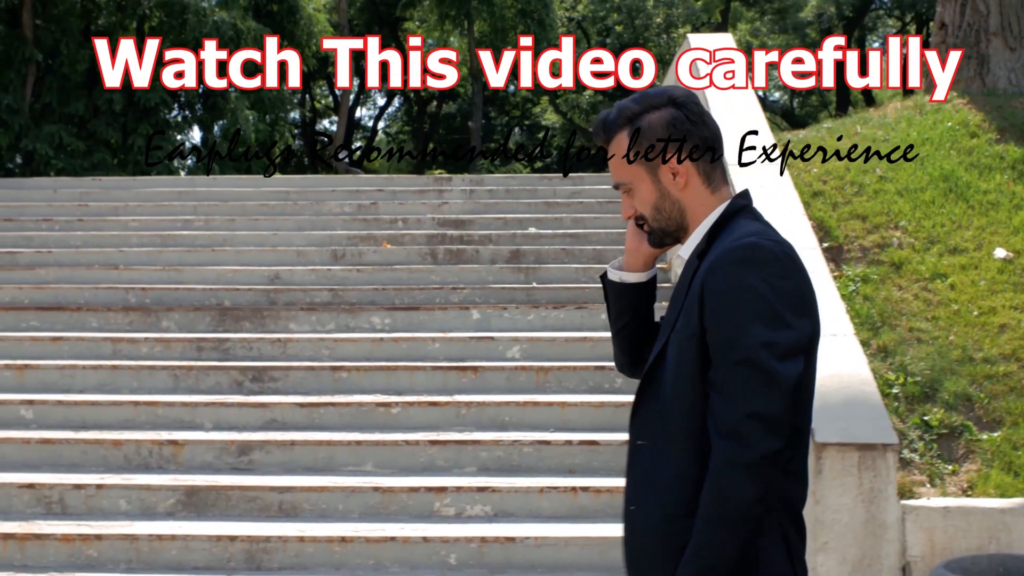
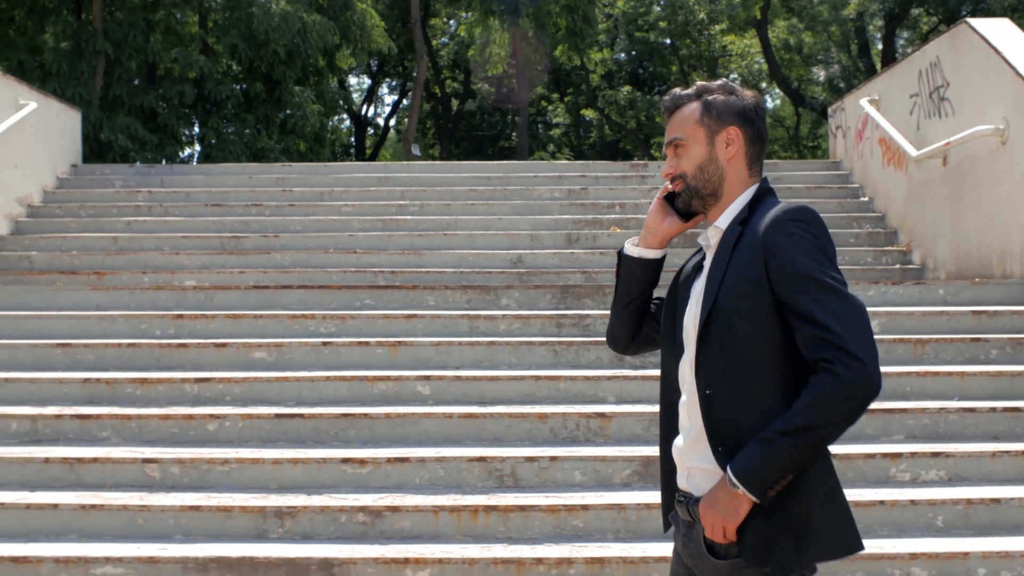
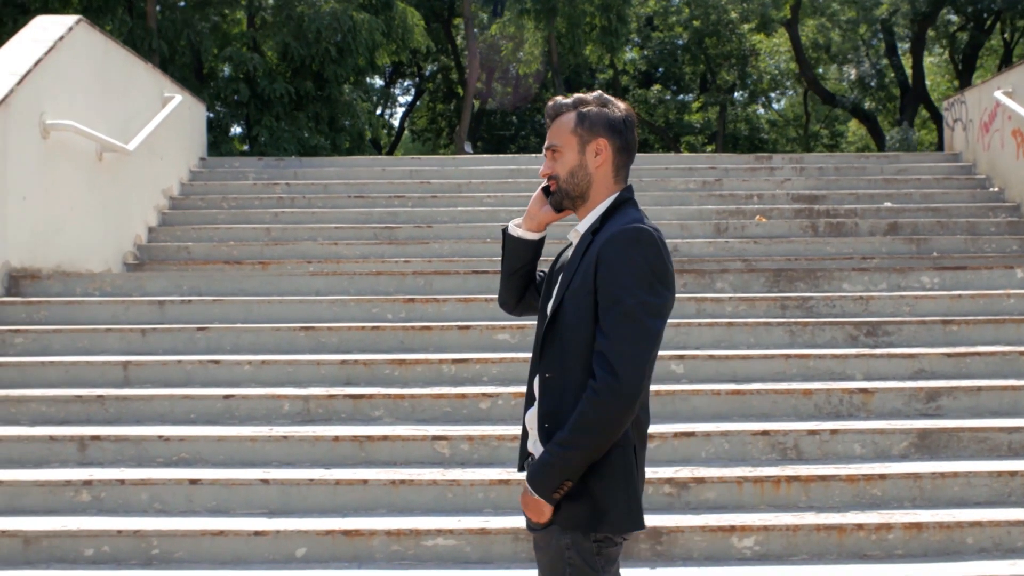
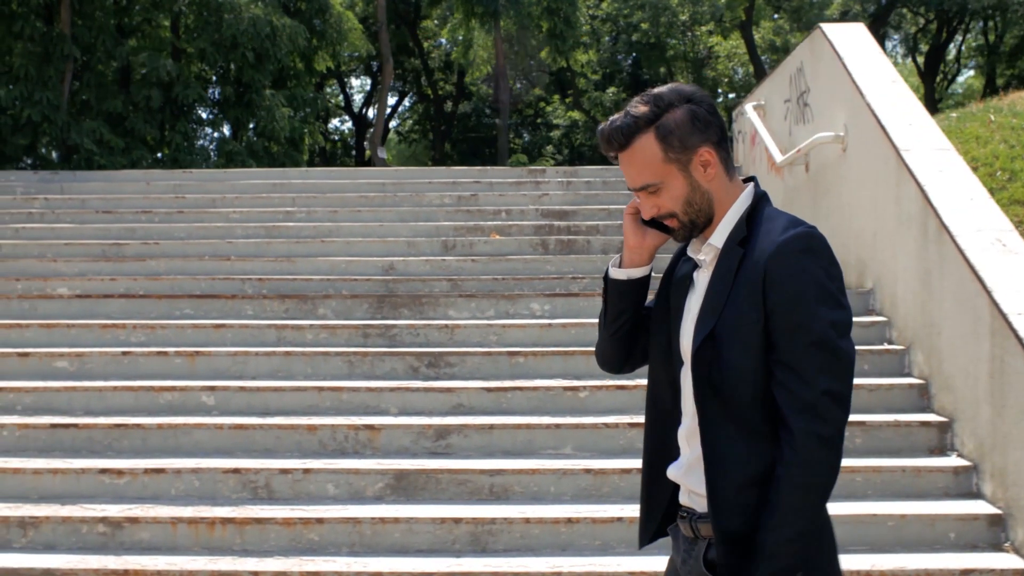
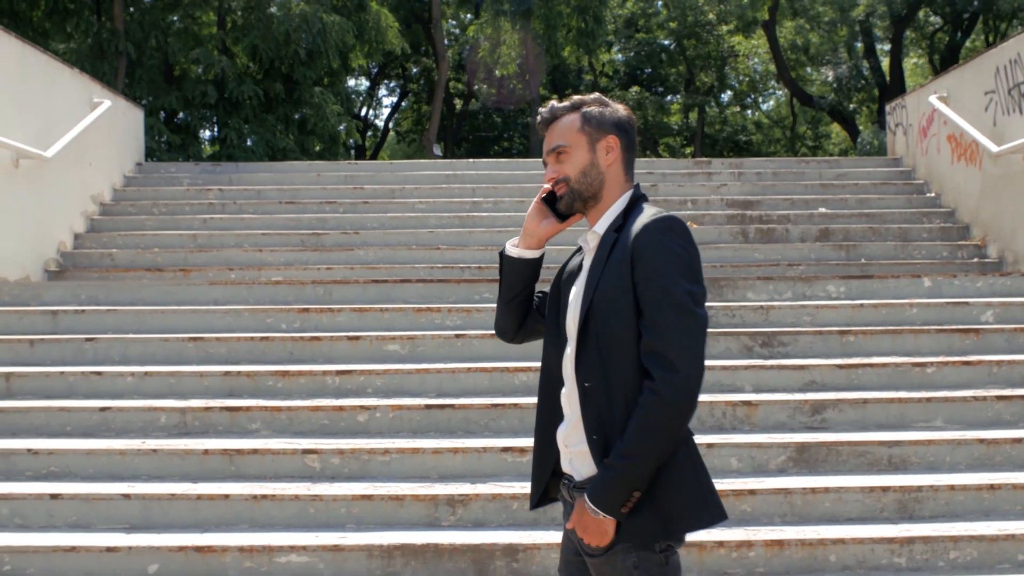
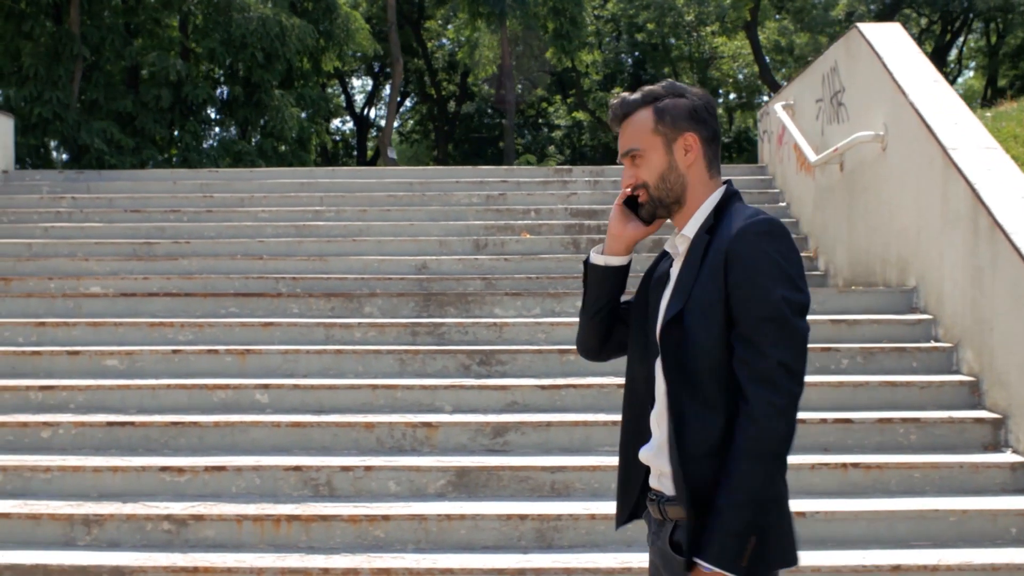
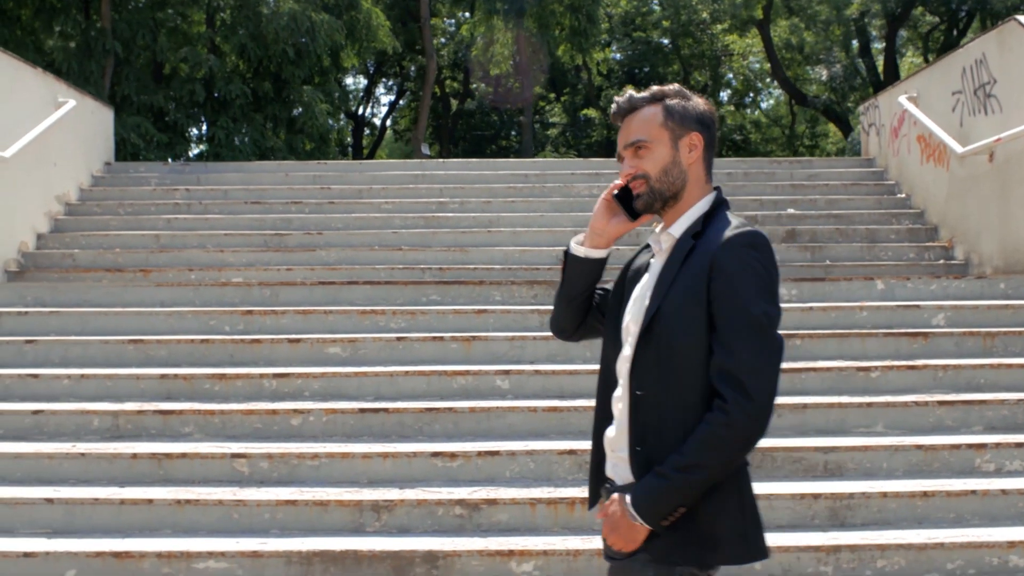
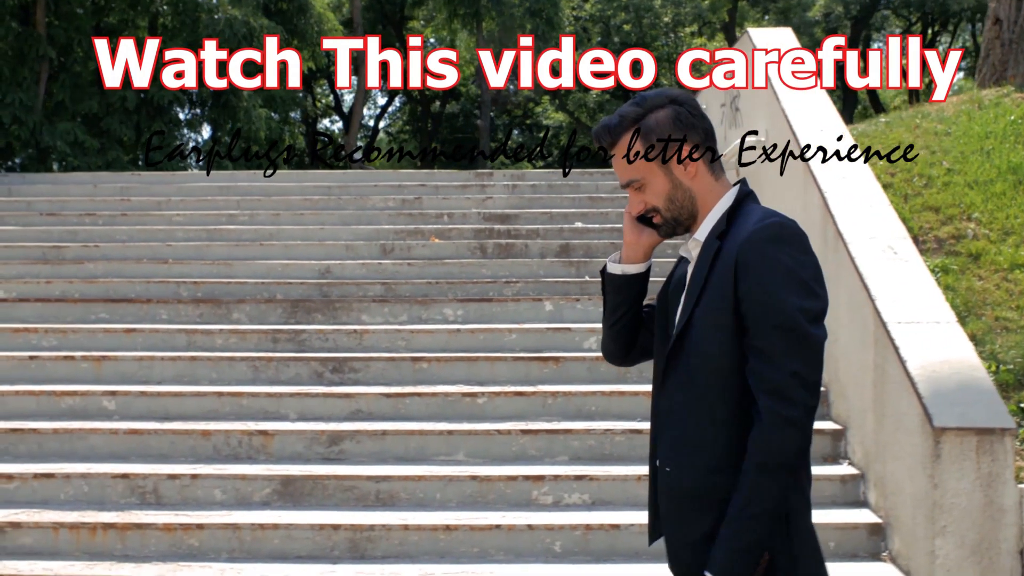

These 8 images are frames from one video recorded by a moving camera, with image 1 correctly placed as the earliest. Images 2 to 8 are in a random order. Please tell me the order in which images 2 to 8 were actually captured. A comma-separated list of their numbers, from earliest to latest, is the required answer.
8, 4, 6, 2, 7, 5, 3
